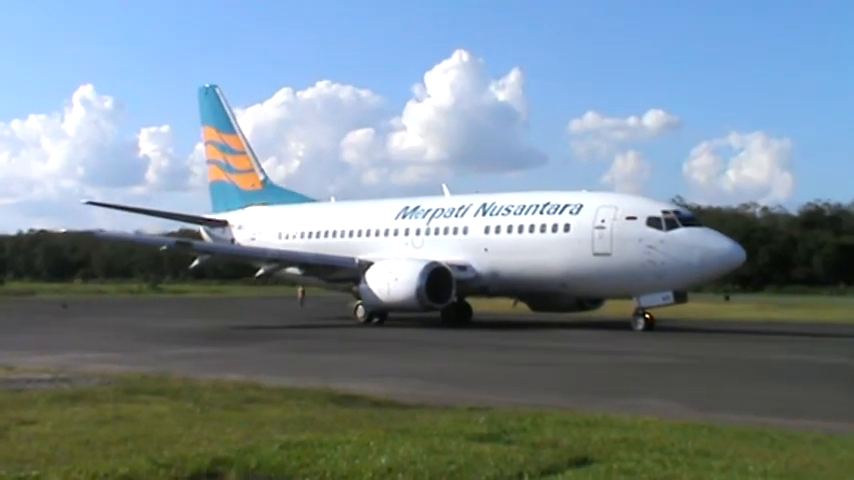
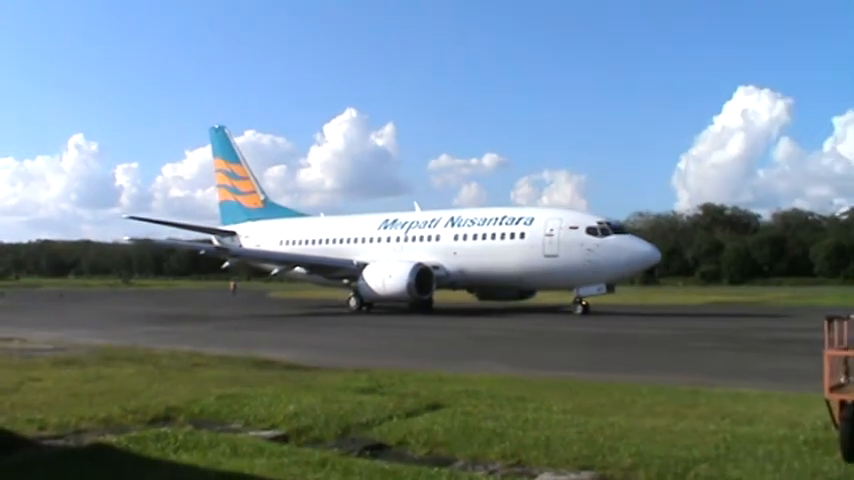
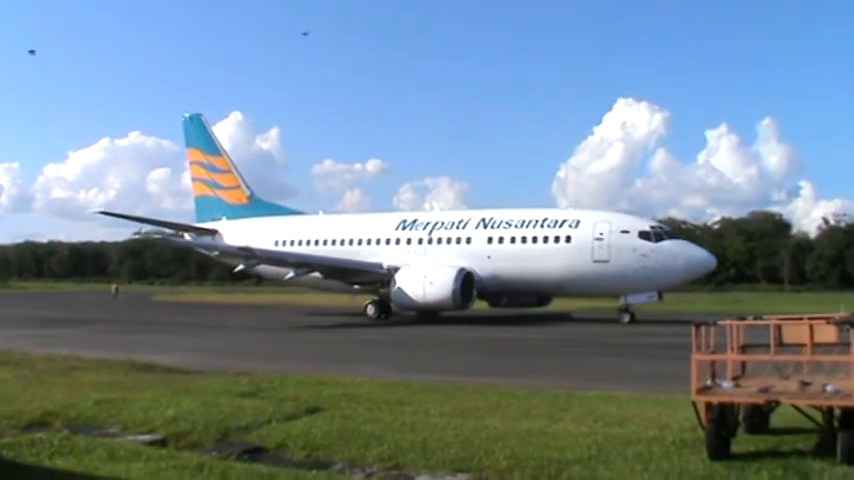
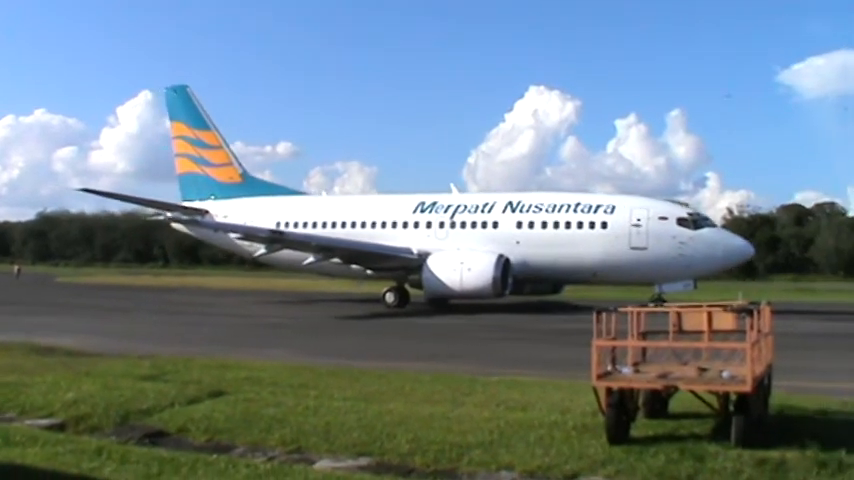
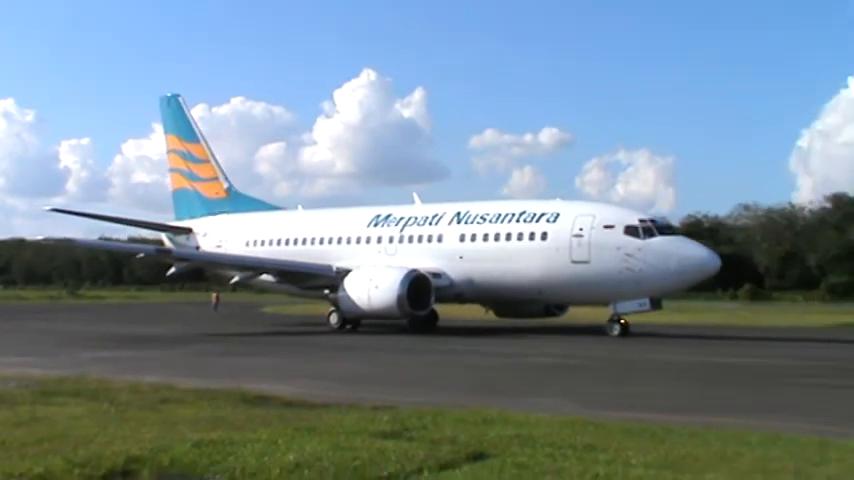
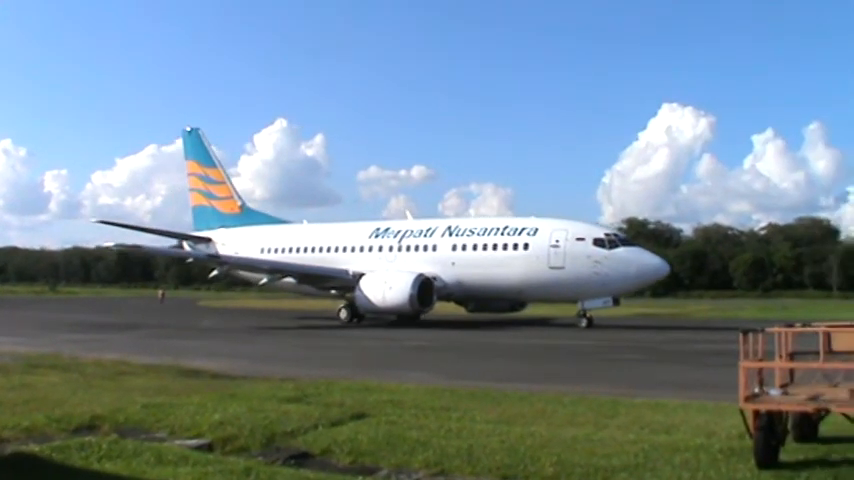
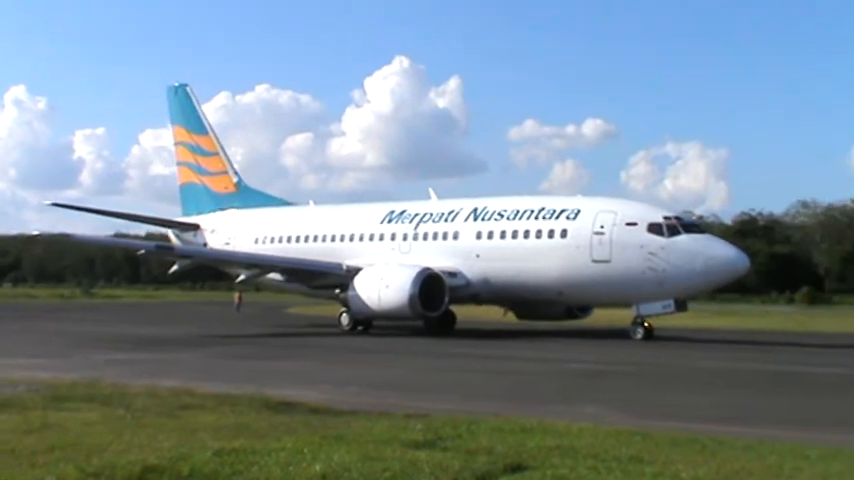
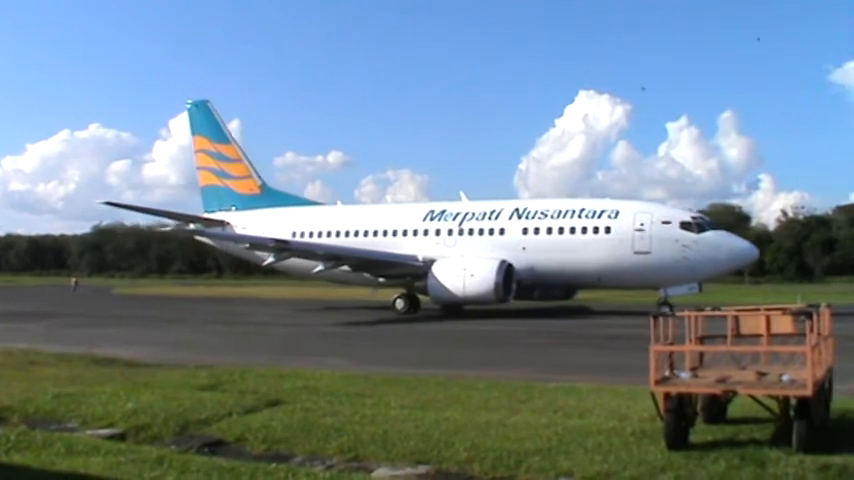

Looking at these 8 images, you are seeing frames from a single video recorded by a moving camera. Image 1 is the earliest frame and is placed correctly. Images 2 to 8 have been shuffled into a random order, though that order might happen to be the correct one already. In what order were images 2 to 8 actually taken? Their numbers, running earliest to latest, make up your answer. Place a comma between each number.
7, 5, 2, 6, 3, 8, 4
